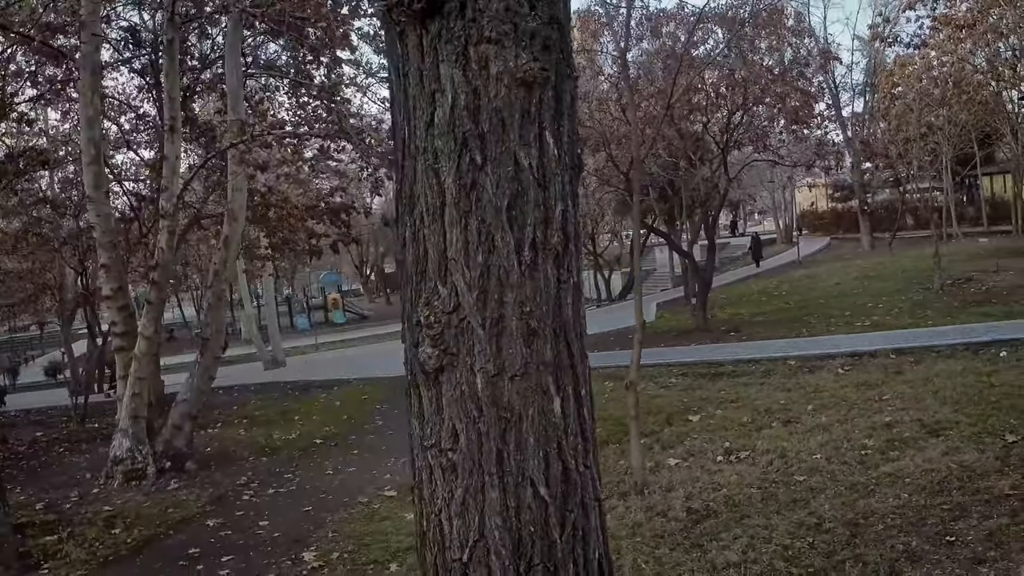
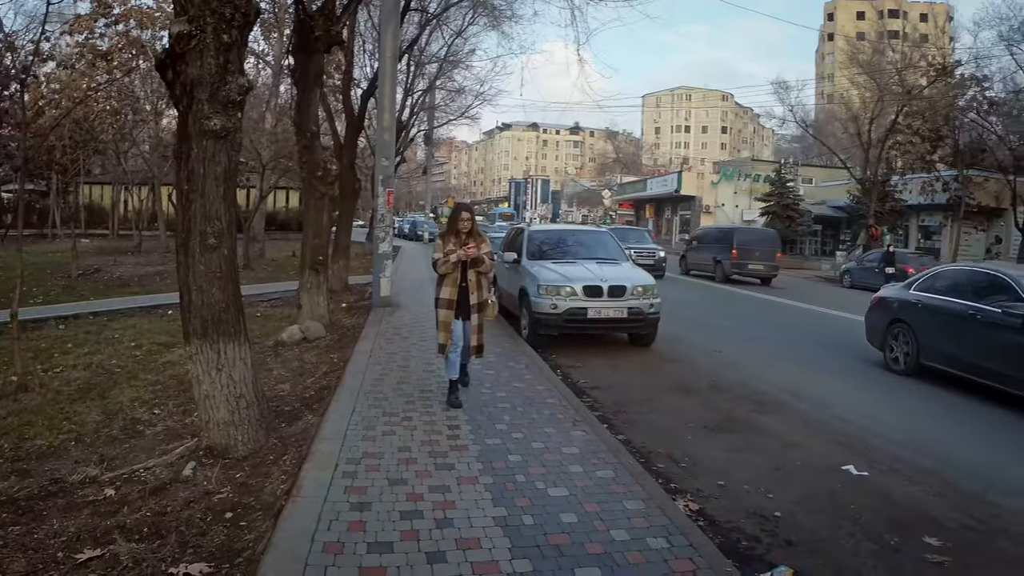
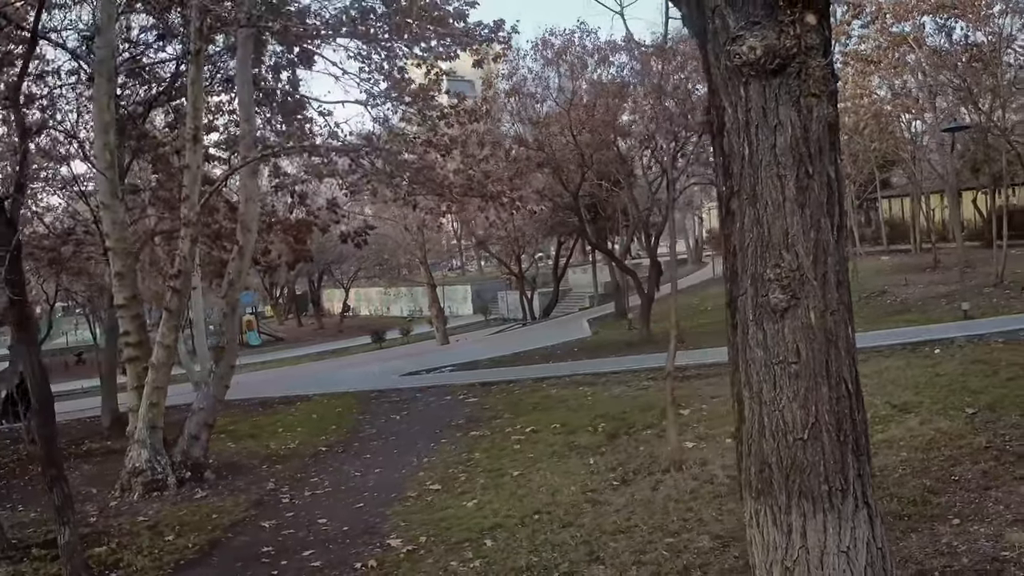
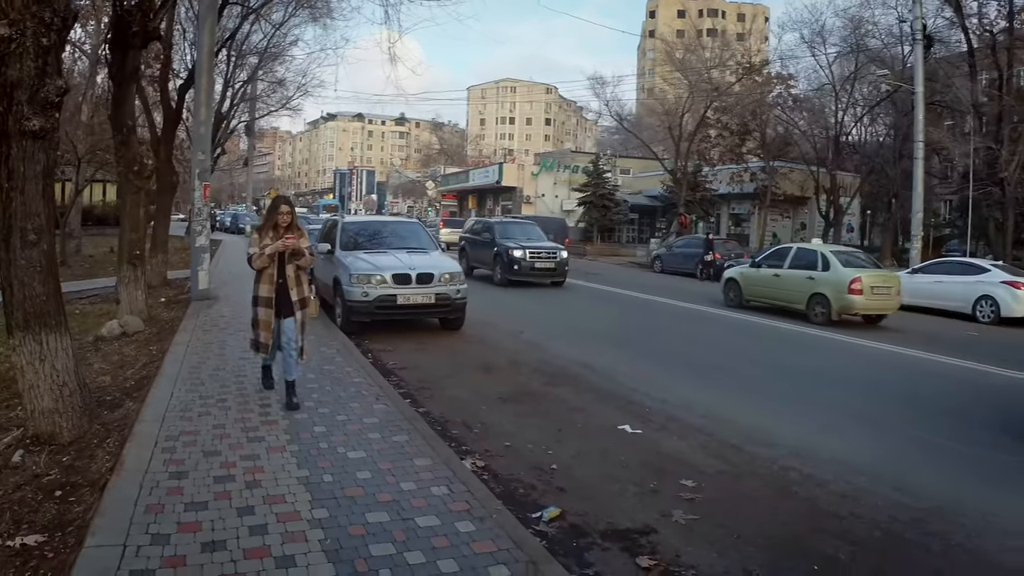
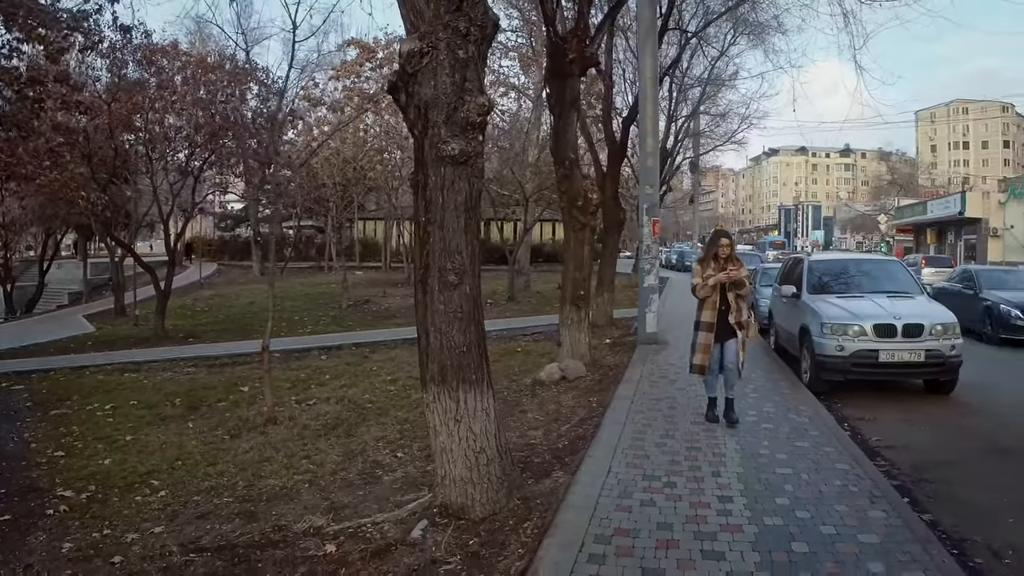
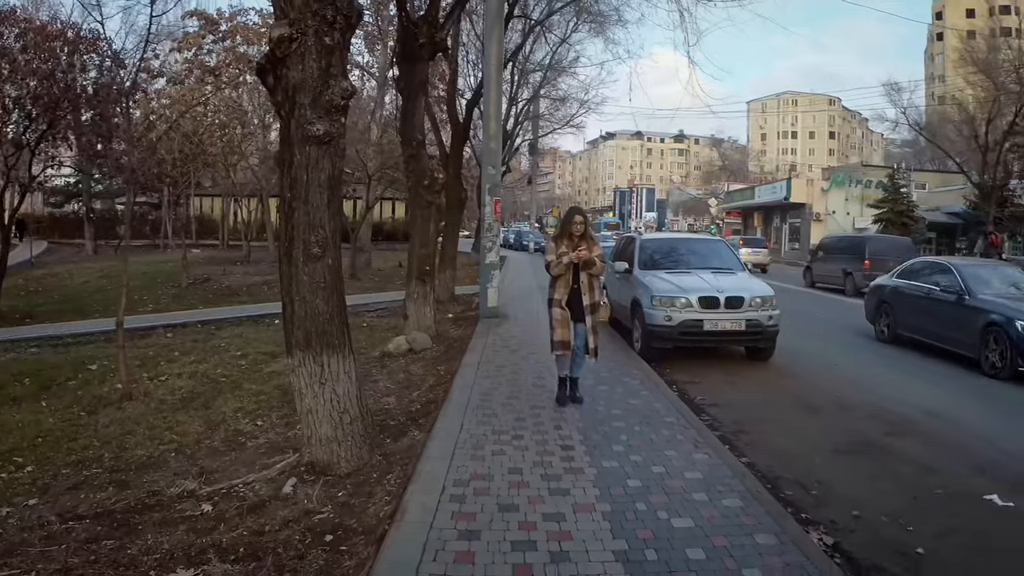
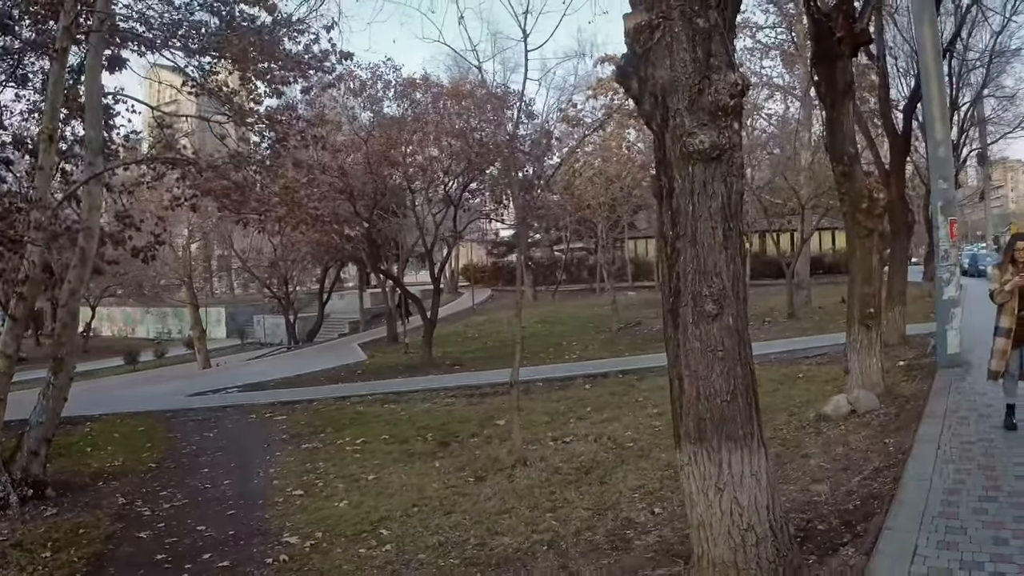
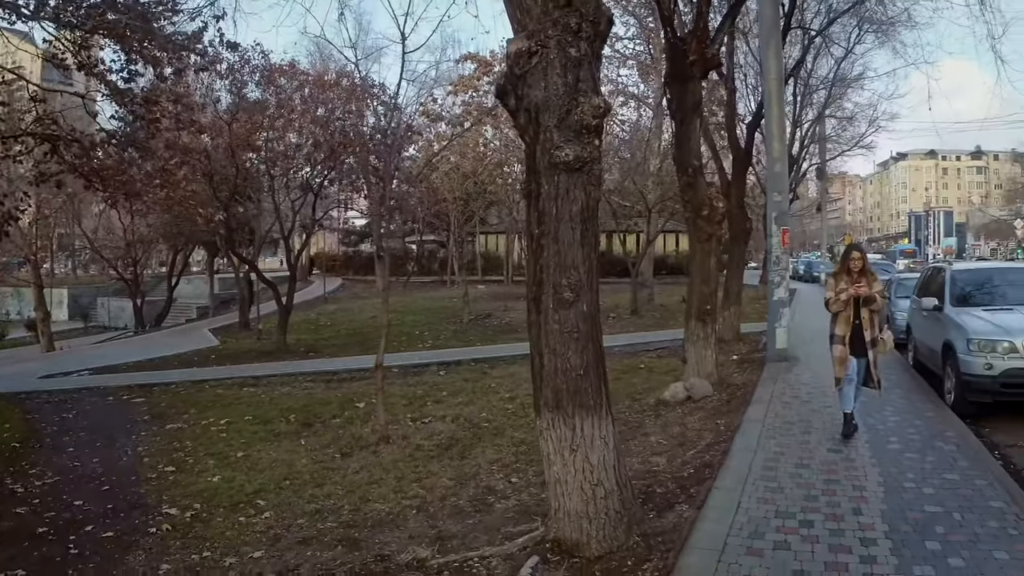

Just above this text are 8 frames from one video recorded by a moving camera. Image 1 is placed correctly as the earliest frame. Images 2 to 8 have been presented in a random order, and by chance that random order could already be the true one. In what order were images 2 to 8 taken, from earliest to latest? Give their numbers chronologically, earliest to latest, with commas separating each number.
3, 7, 8, 5, 6, 2, 4
